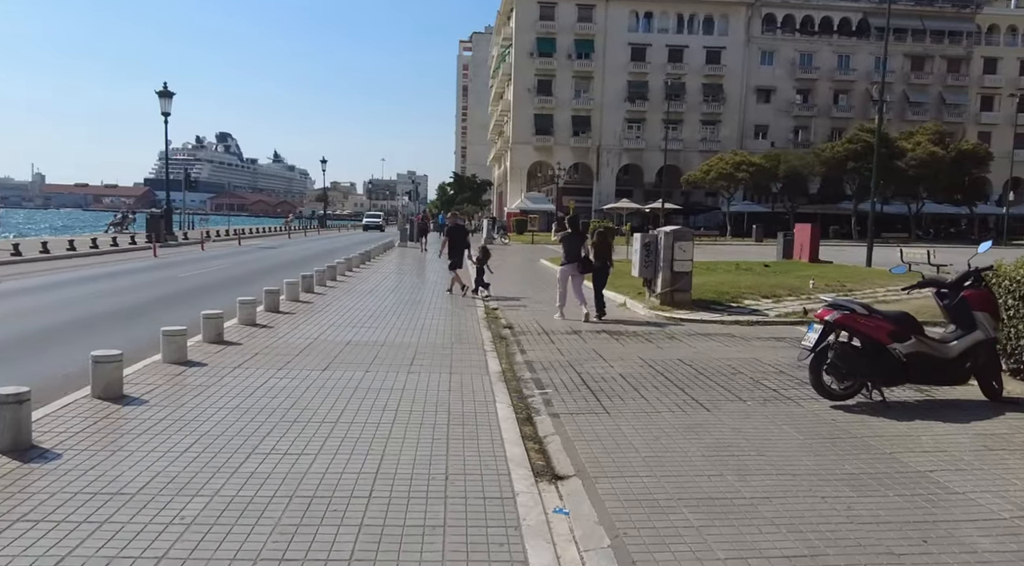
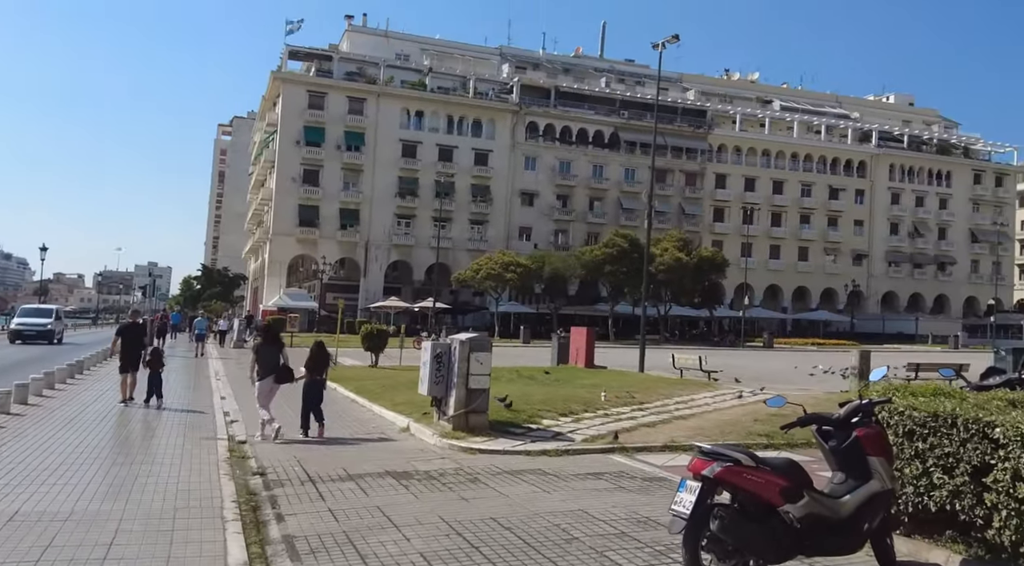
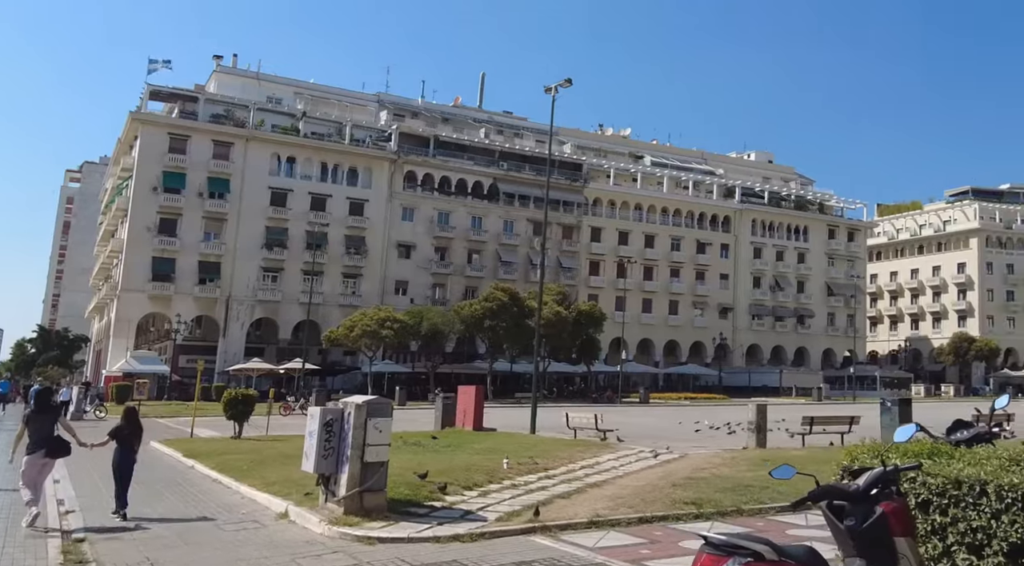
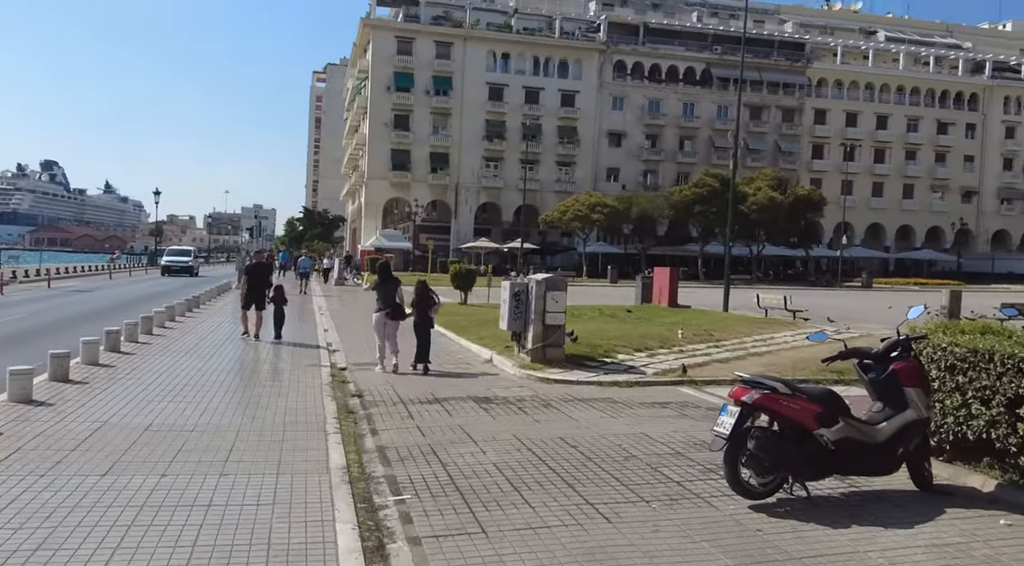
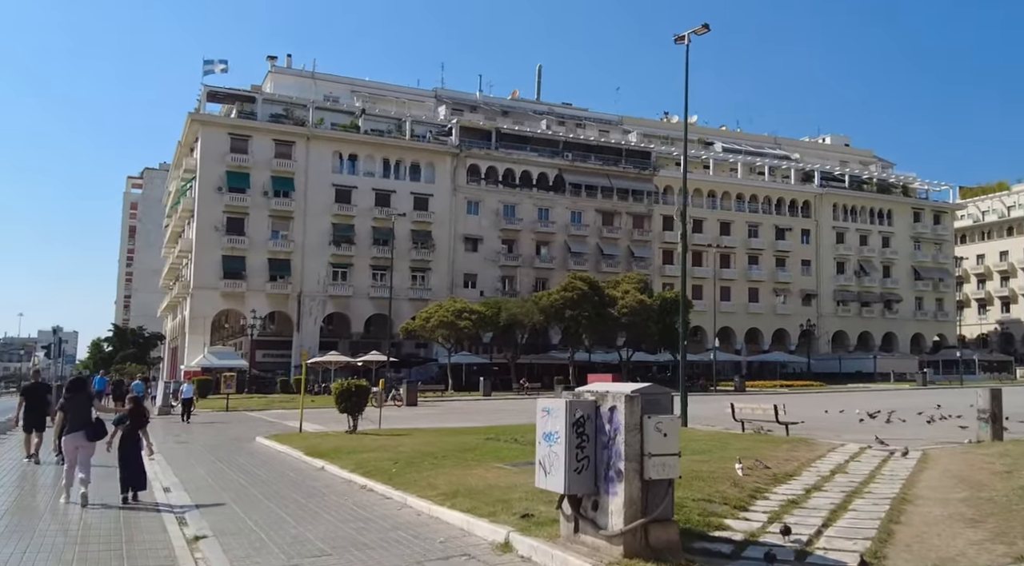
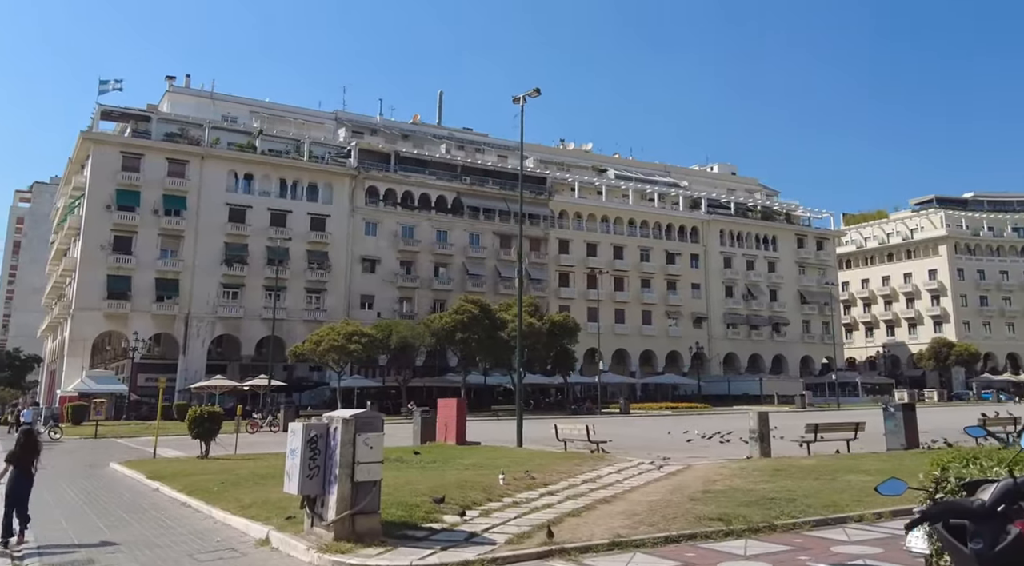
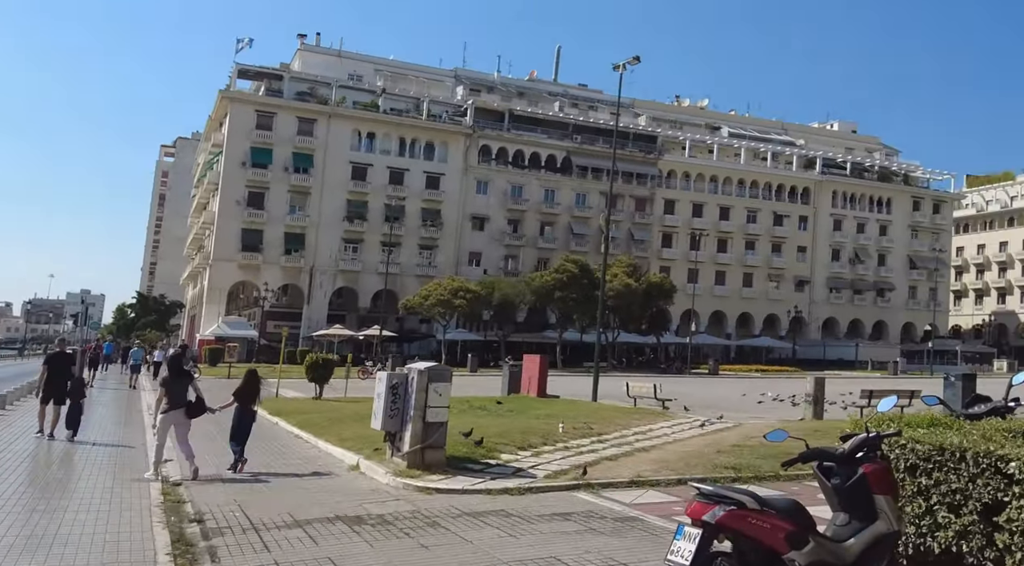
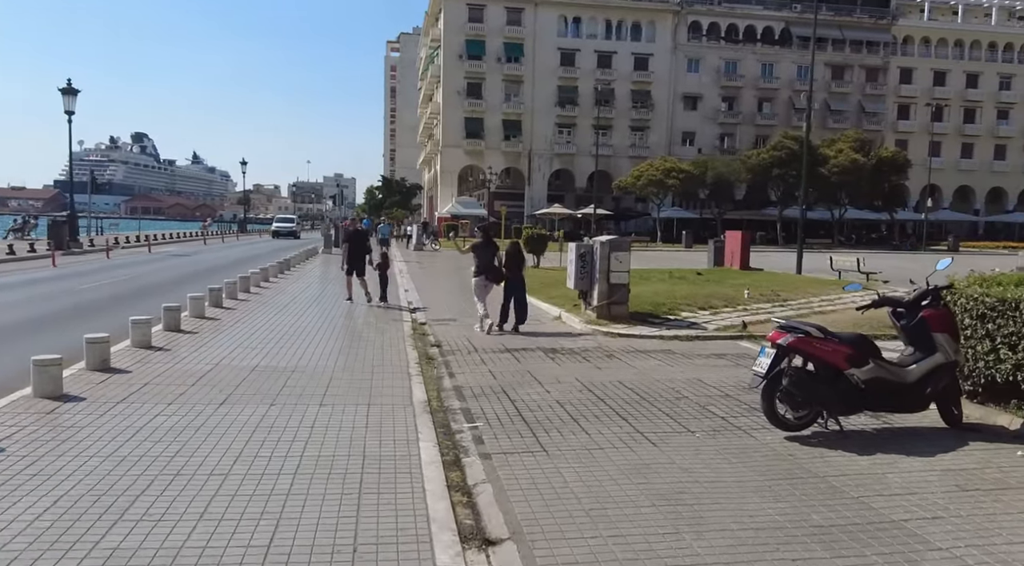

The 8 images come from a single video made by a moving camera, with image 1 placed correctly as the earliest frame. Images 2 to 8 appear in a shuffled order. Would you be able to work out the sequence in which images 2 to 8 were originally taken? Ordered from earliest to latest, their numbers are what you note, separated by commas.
8, 4, 2, 7, 3, 6, 5
